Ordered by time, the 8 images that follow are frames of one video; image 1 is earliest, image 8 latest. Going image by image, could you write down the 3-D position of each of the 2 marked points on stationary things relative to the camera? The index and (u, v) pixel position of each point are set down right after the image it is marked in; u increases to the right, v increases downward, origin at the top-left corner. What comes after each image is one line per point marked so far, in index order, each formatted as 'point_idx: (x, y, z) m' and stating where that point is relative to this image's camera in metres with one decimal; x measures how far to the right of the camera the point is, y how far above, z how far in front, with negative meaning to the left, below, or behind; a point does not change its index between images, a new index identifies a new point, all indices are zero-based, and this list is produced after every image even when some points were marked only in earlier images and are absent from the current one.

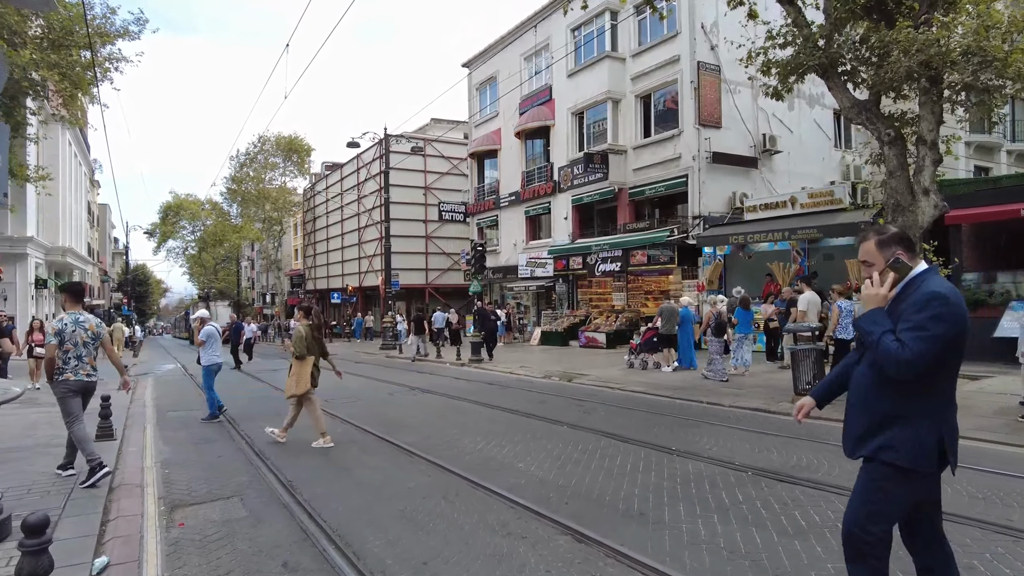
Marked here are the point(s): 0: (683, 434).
0: (+1.8, -1.5, +6.9) m
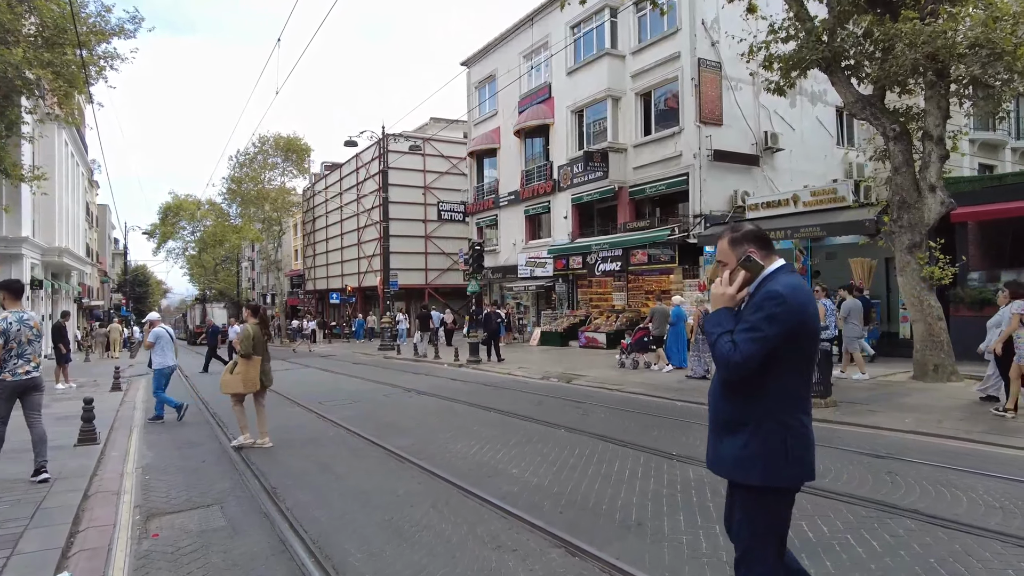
0: (+1.8, -1.5, +6.6) m
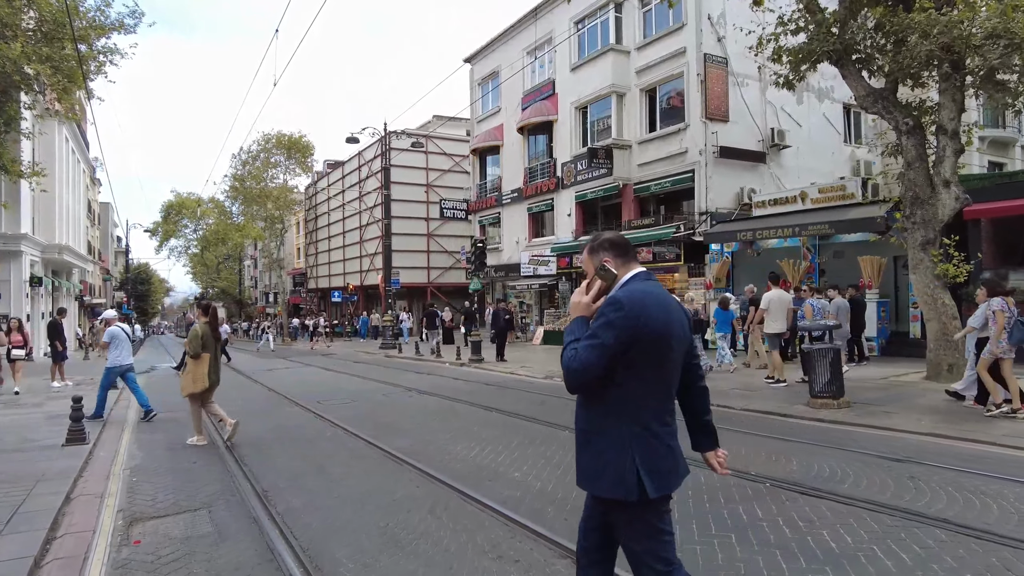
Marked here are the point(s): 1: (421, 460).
0: (+1.8, -1.5, +6.4) m
1: (-0.8, -1.6, +6.1) m
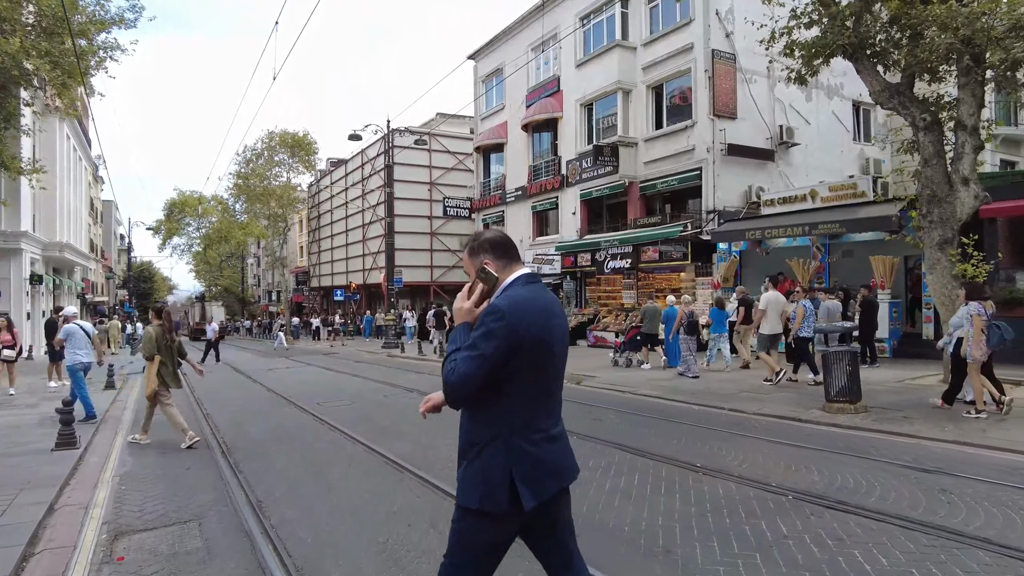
0: (+1.8, -1.5, +6.1) m
1: (-0.8, -1.6, +5.8) m
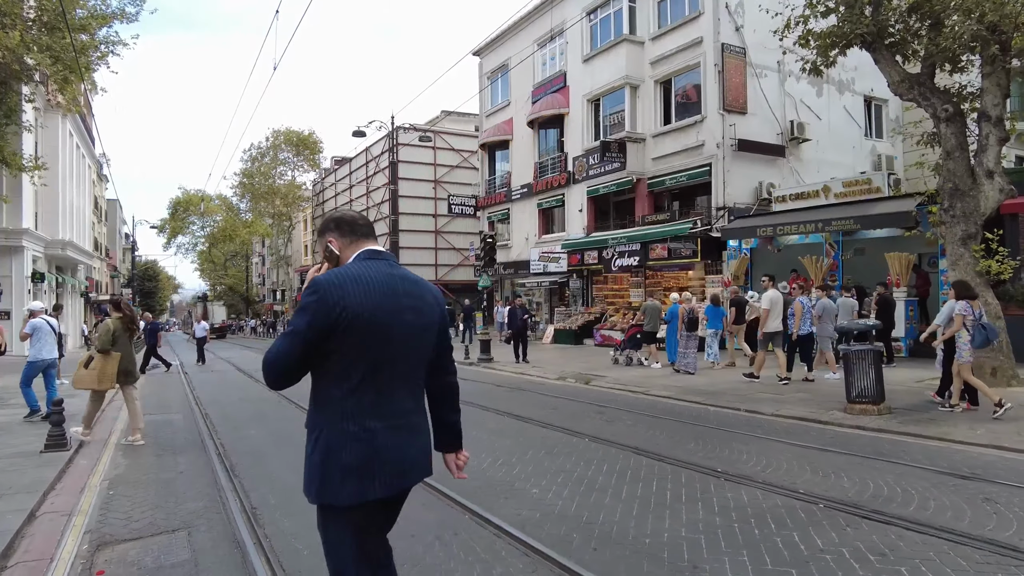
0: (+1.9, -1.4, +5.8) m
1: (-0.7, -1.5, +5.5) m
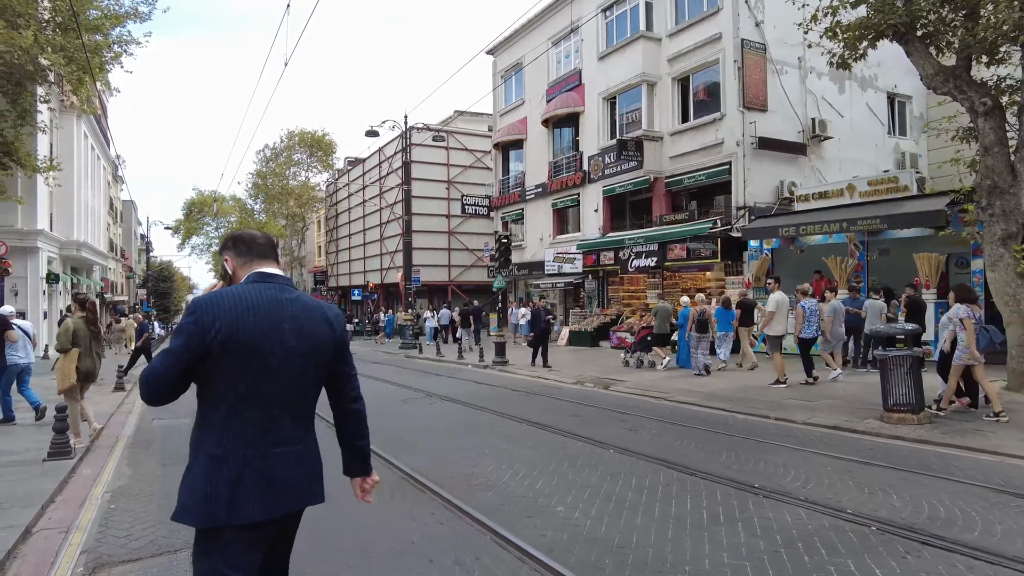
0: (+2.1, -1.5, +5.5) m
1: (-0.5, -1.6, +5.2) m
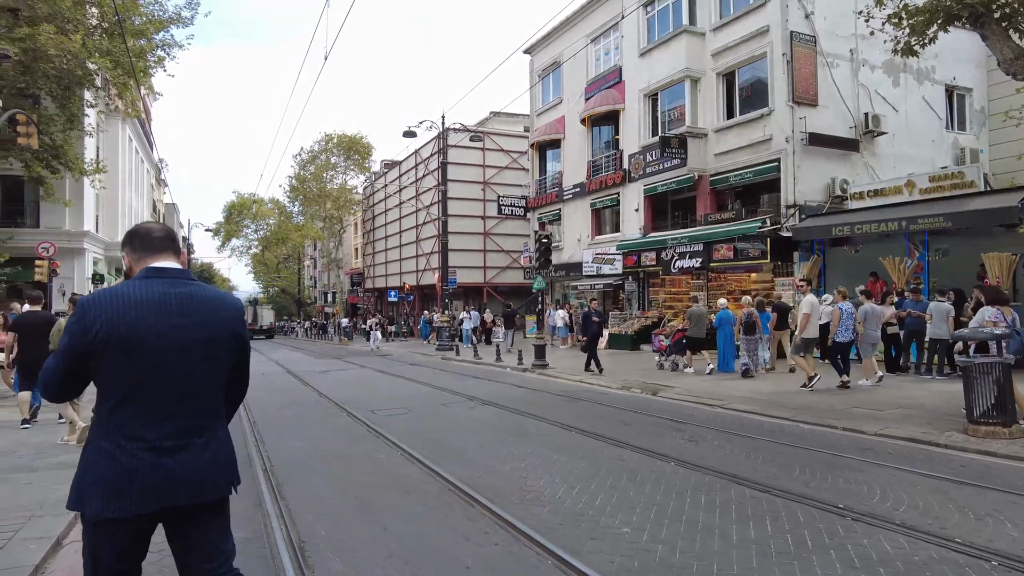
0: (+2.5, -1.5, +5.0) m
1: (-0.1, -1.6, +4.9) m
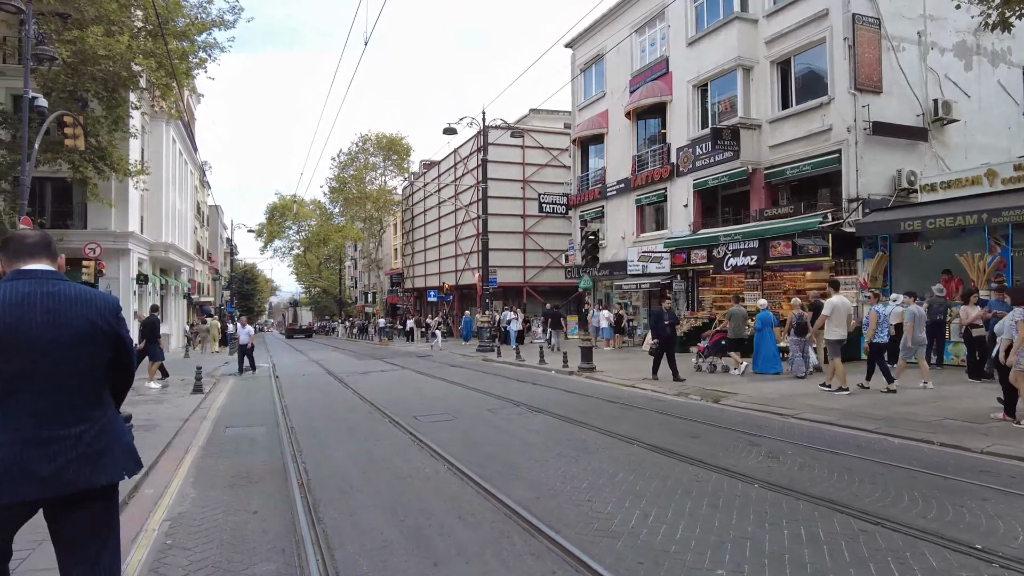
0: (+2.9, -1.4, +4.2) m
1: (+0.3, -1.5, +4.3) m
